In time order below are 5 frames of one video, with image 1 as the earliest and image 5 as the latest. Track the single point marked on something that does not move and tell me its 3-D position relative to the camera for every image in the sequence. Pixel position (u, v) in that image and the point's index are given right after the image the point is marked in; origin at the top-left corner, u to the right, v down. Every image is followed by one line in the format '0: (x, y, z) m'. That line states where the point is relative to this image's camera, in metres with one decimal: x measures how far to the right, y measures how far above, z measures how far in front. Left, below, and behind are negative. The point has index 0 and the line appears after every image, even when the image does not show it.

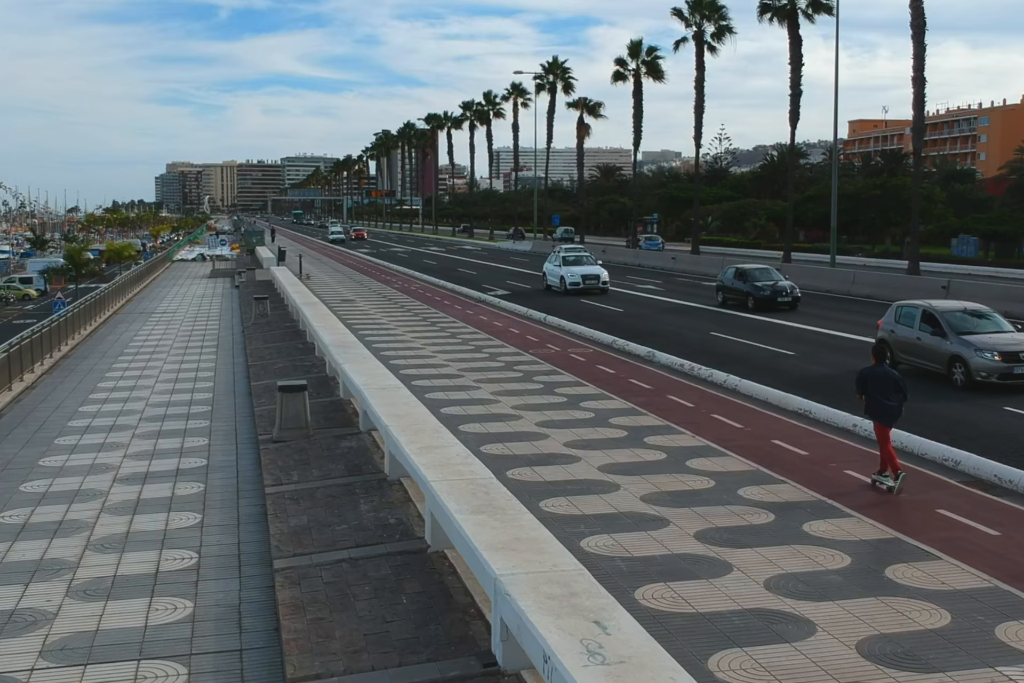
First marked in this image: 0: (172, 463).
0: (-4.2, -1.5, +12.3) m
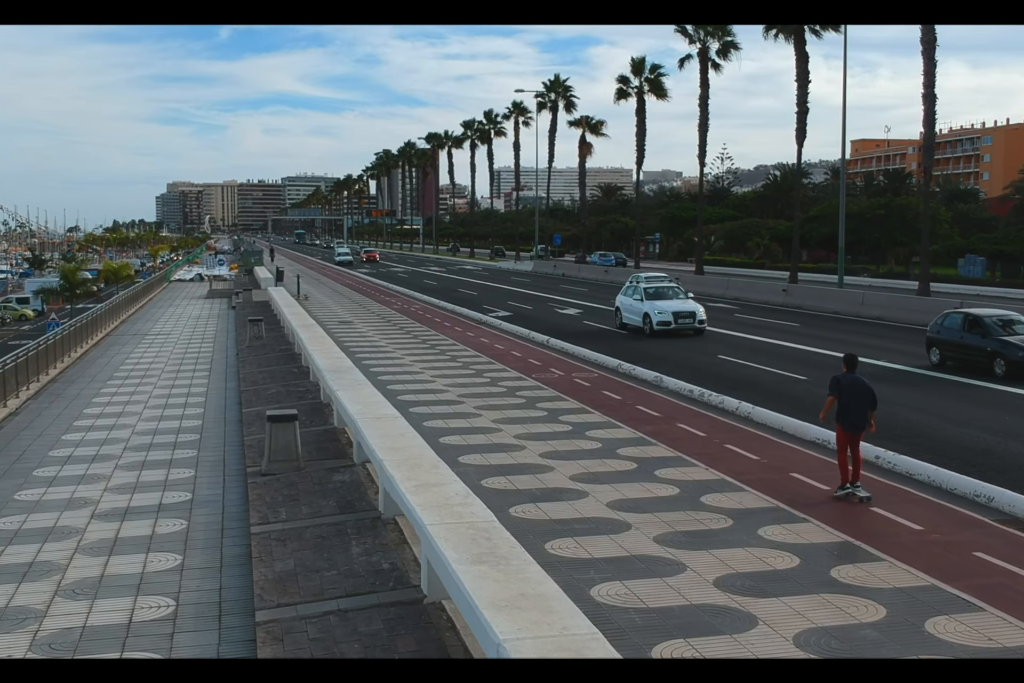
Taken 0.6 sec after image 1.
0: (-4.2, -1.8, +11.6) m
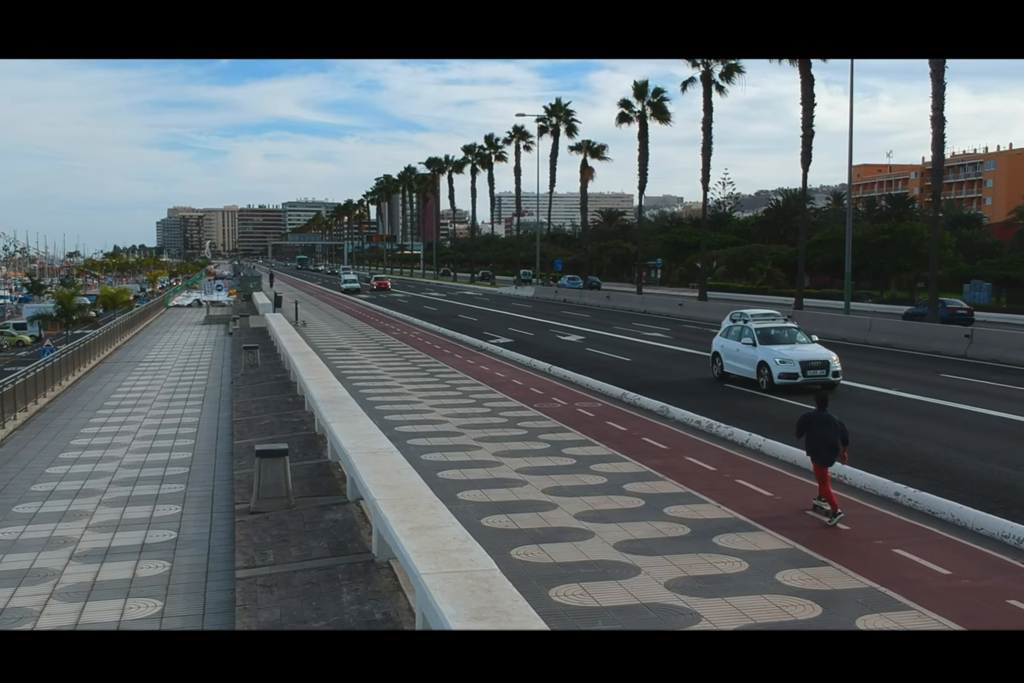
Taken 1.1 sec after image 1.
0: (-4.2, -2.2, +11.1) m
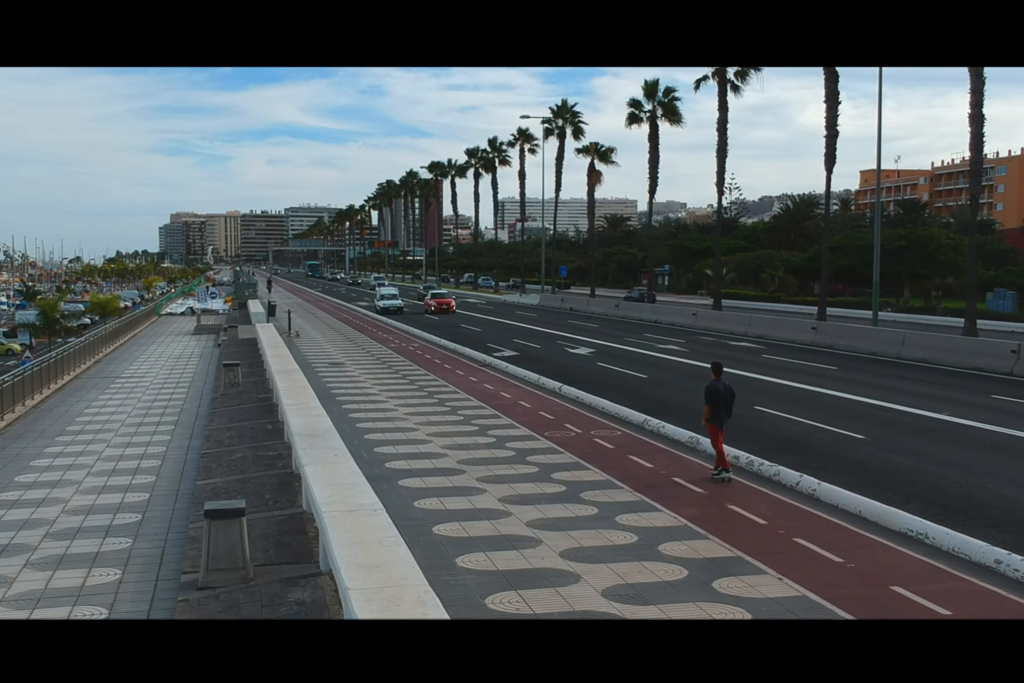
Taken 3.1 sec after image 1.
0: (-4.4, -2.3, +10.3) m
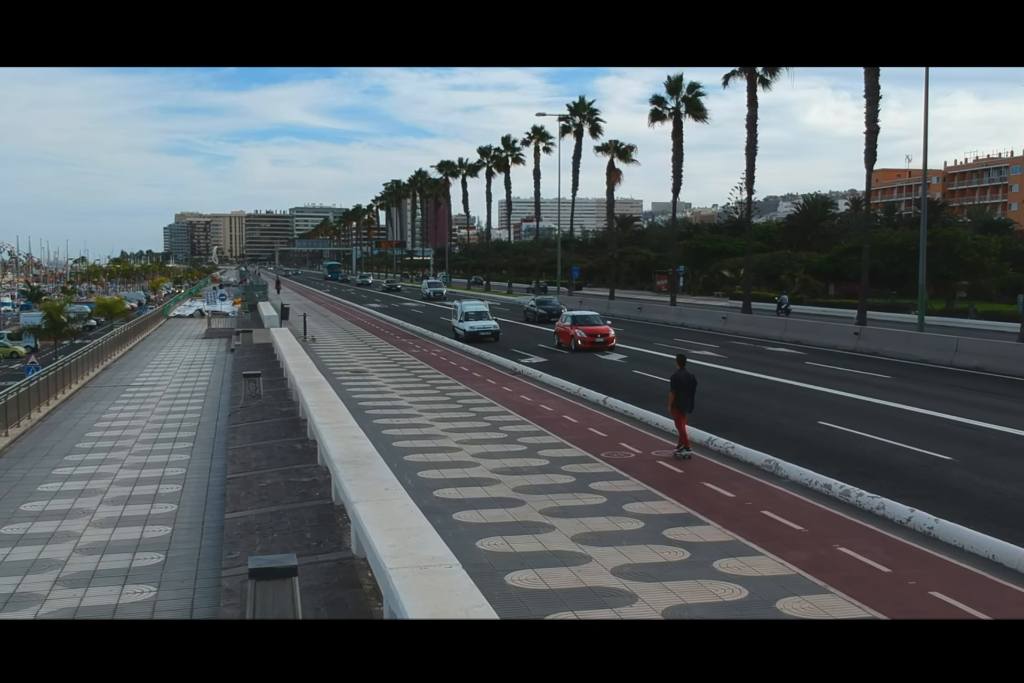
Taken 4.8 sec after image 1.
0: (-3.9, -2.4, +9.8) m
